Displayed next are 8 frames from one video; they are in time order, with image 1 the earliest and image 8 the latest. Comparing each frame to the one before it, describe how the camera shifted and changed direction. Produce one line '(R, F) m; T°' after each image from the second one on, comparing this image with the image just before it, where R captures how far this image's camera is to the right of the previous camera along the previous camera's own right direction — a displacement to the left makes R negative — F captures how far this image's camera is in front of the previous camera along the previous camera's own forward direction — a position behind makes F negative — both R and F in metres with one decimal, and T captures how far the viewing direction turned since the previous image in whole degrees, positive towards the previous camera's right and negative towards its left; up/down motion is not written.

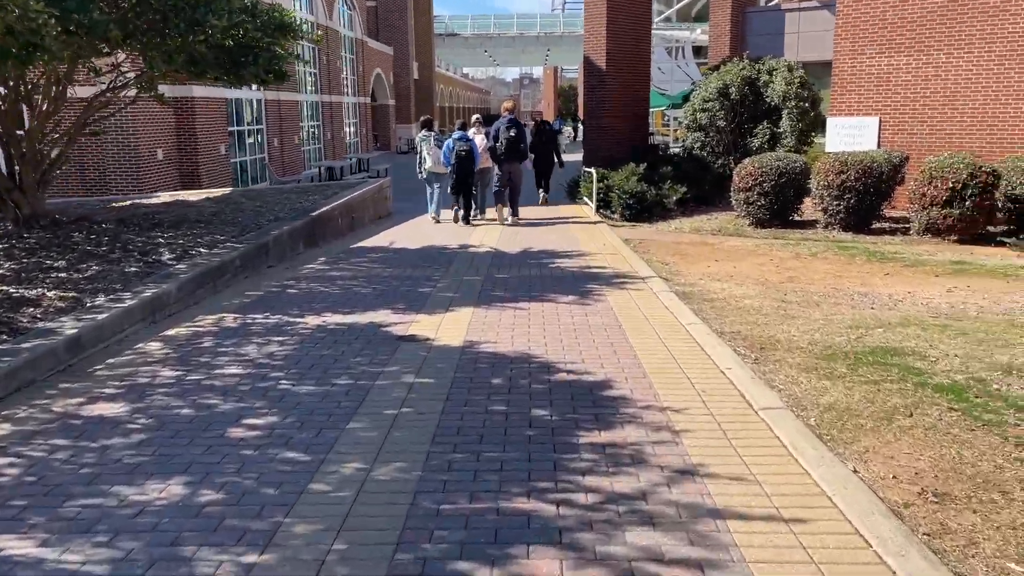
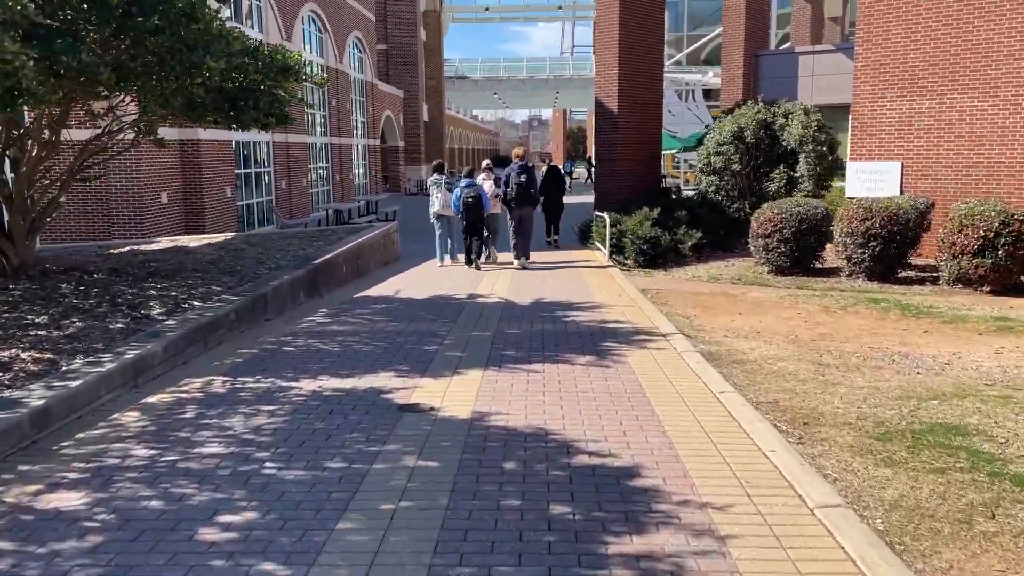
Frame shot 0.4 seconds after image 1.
(0.0, +0.4) m; -1°
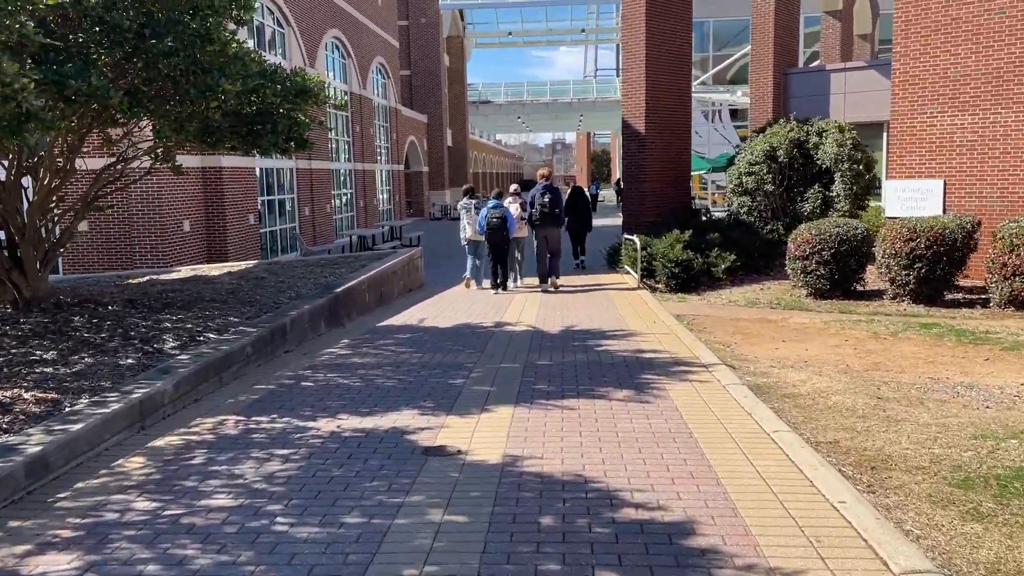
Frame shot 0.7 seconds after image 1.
(0.0, +0.4) m; -2°
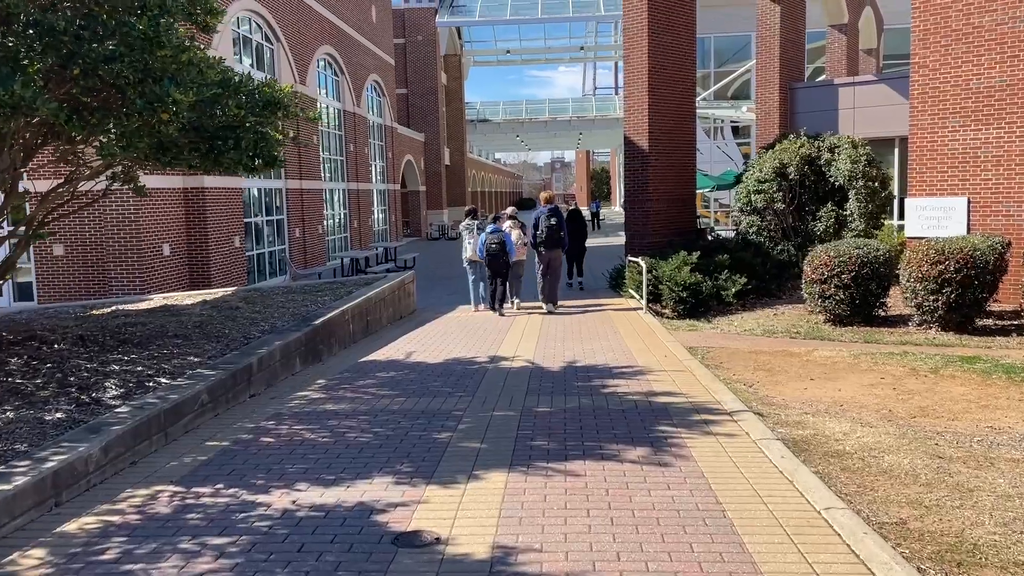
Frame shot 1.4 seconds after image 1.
(0.0, +0.8) m; 0°
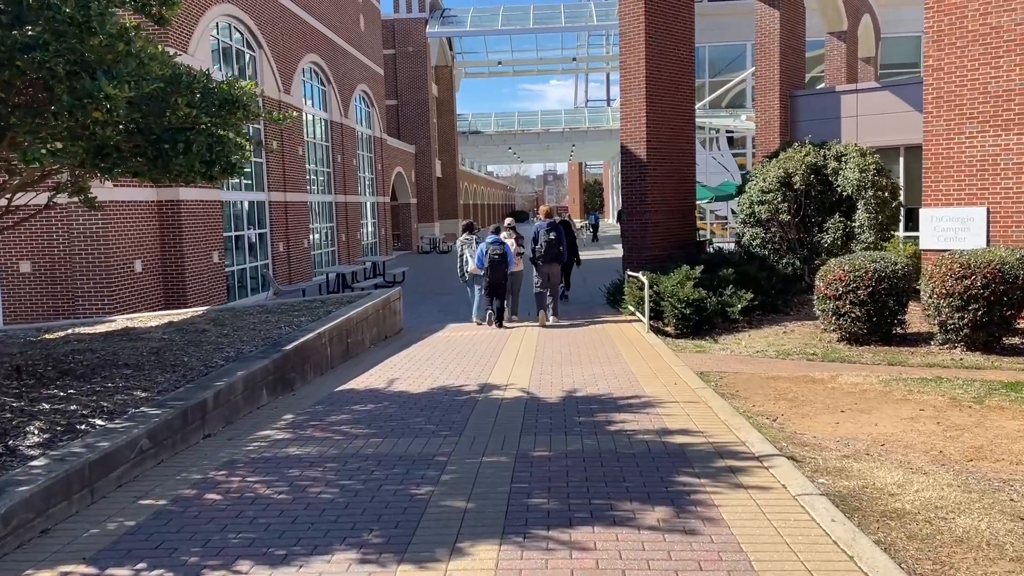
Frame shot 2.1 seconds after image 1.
(0.0, +0.8) m; 0°
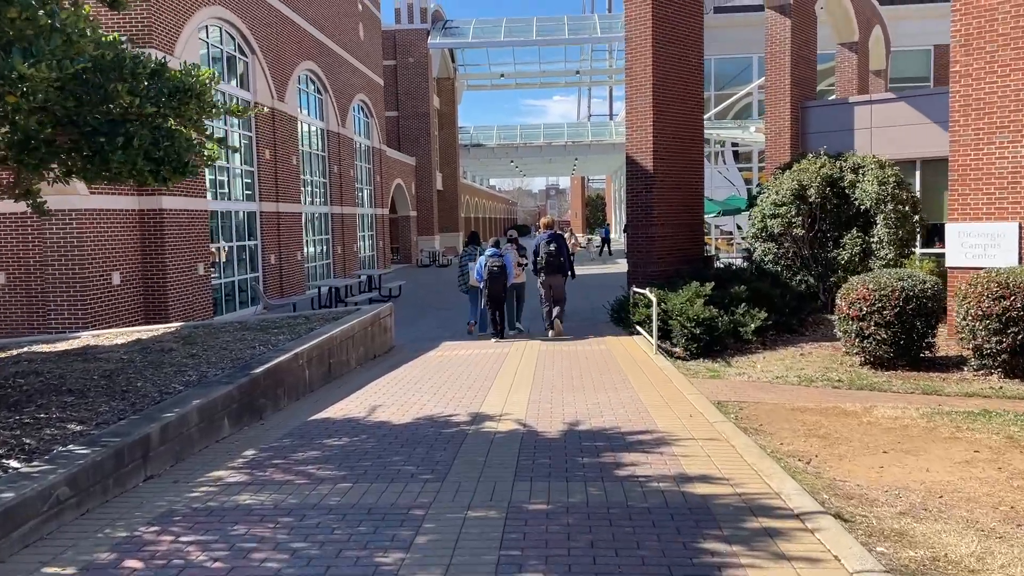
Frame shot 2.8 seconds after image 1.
(0.0, +0.8) m; 0°
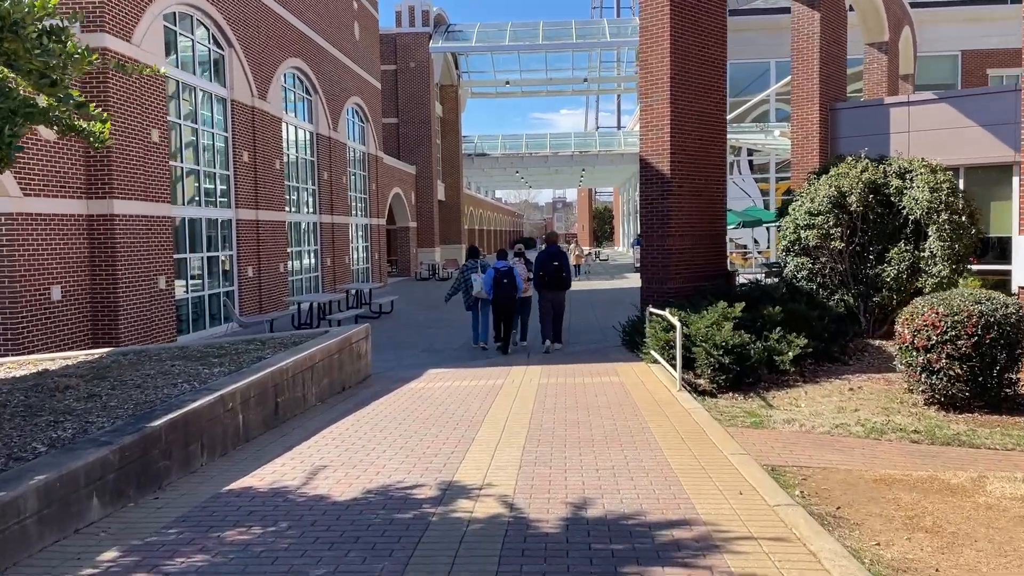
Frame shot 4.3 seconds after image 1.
(+0.1, +1.6) m; 0°
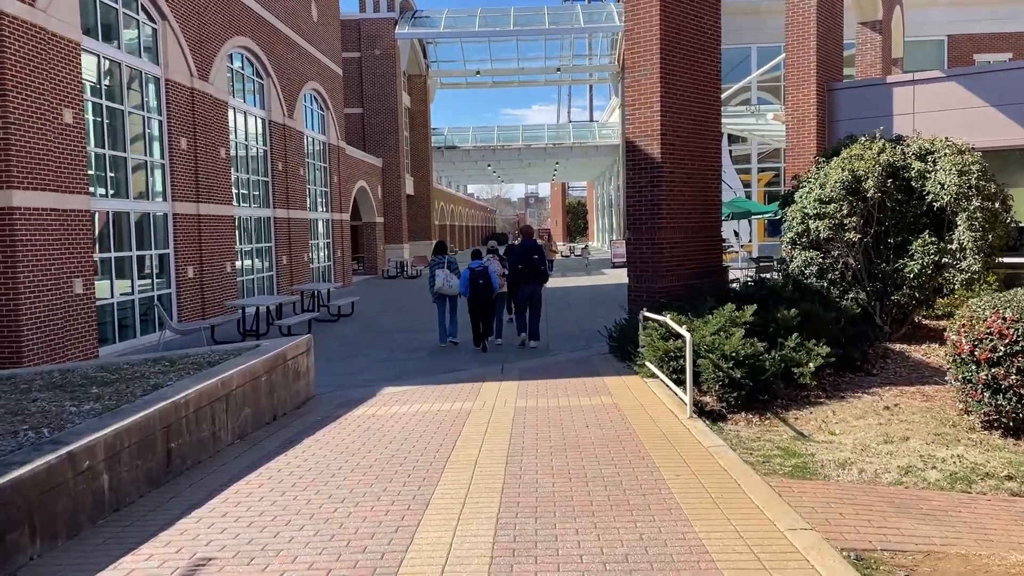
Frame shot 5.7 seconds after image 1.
(0.0, +1.6) m; +2°
